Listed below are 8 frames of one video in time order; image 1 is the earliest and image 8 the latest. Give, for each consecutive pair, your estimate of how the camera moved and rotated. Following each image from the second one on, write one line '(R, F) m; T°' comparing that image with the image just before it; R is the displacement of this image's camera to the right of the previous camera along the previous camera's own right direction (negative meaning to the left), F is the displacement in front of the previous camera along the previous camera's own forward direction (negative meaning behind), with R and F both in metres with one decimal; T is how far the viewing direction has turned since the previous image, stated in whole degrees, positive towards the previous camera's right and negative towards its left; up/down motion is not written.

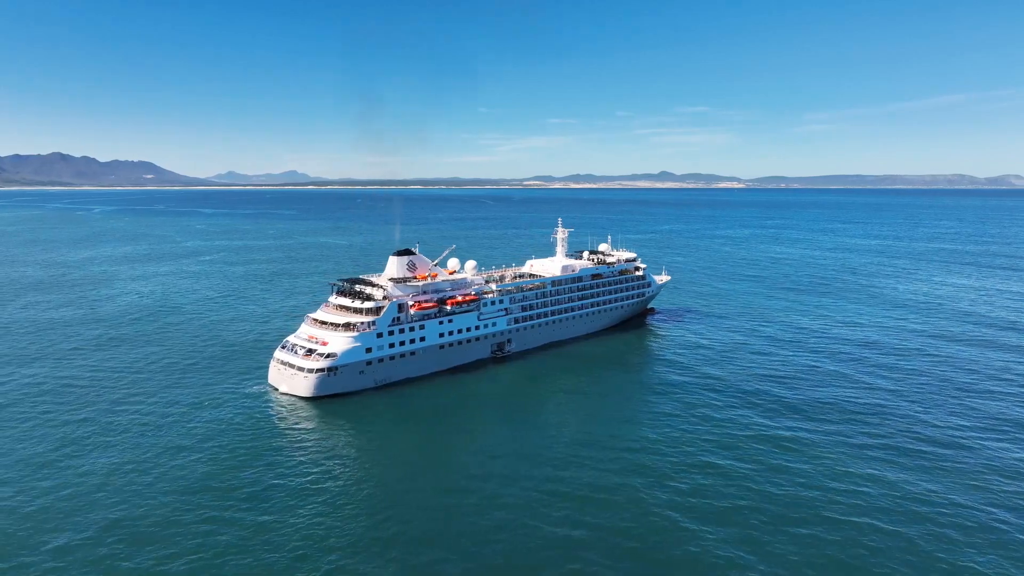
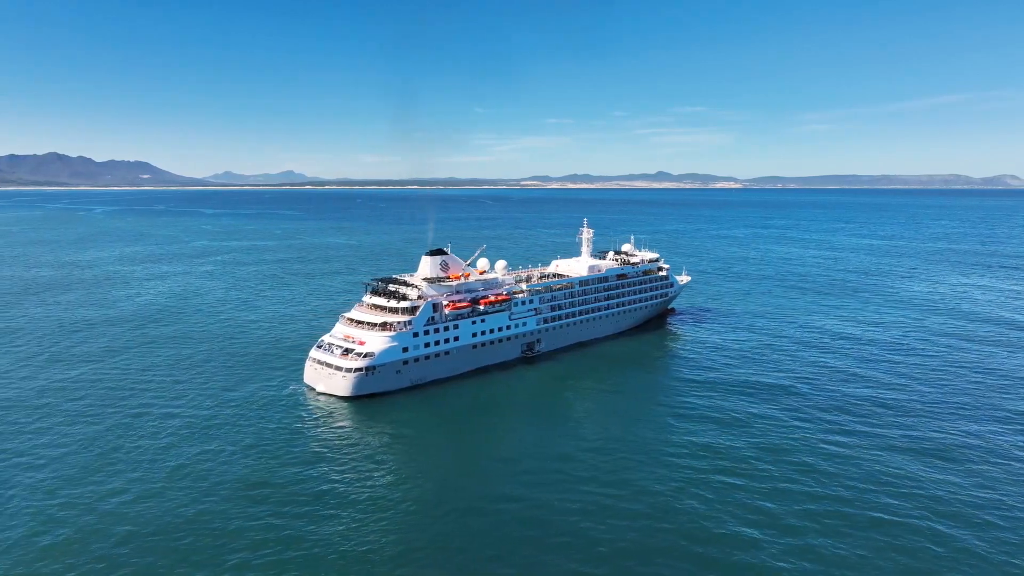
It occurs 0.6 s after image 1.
(-2.7, -0.2) m; 0°
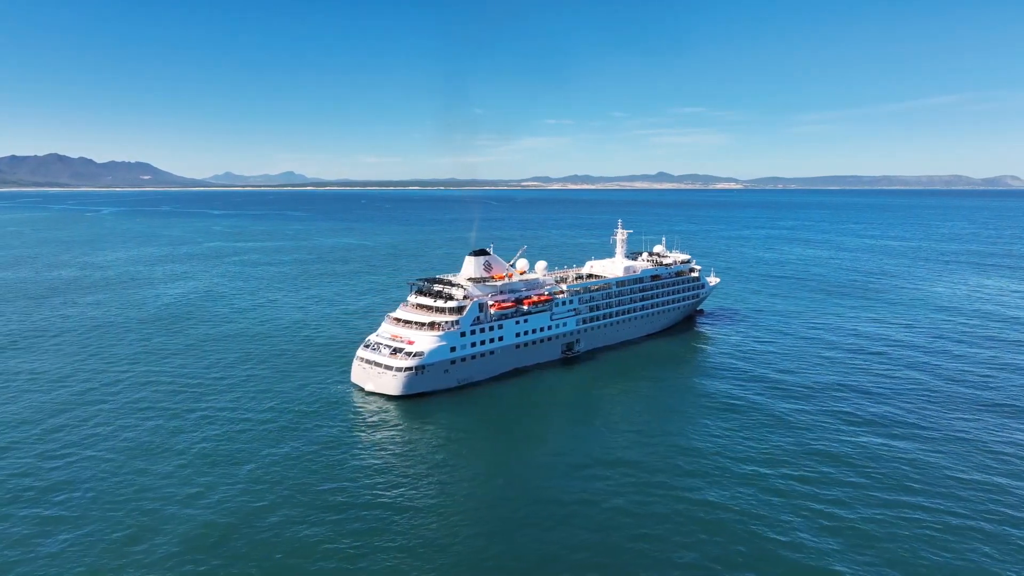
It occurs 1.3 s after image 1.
(-3.4, -0.3) m; 0°
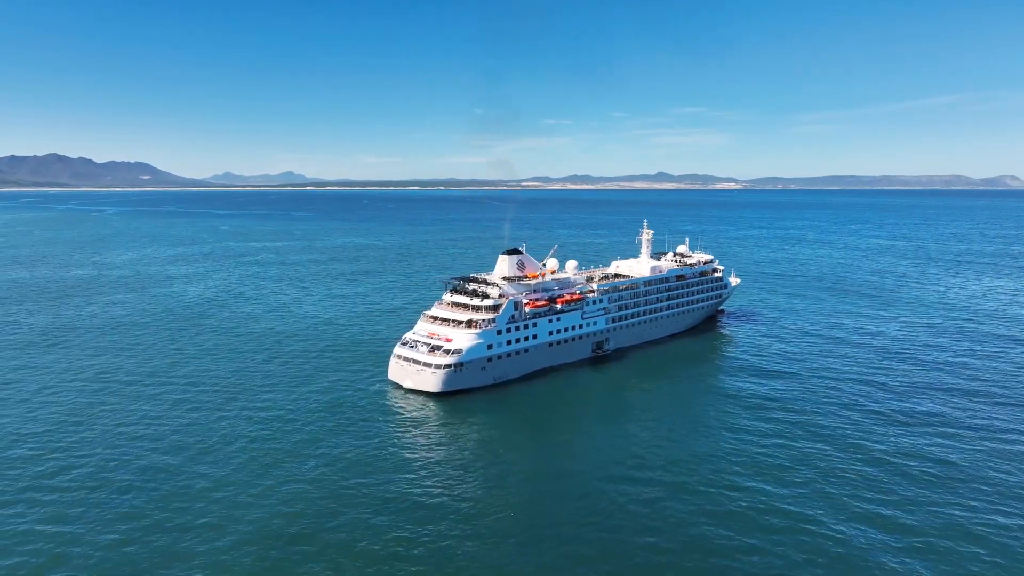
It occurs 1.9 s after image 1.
(-2.7, -0.7) m; 0°
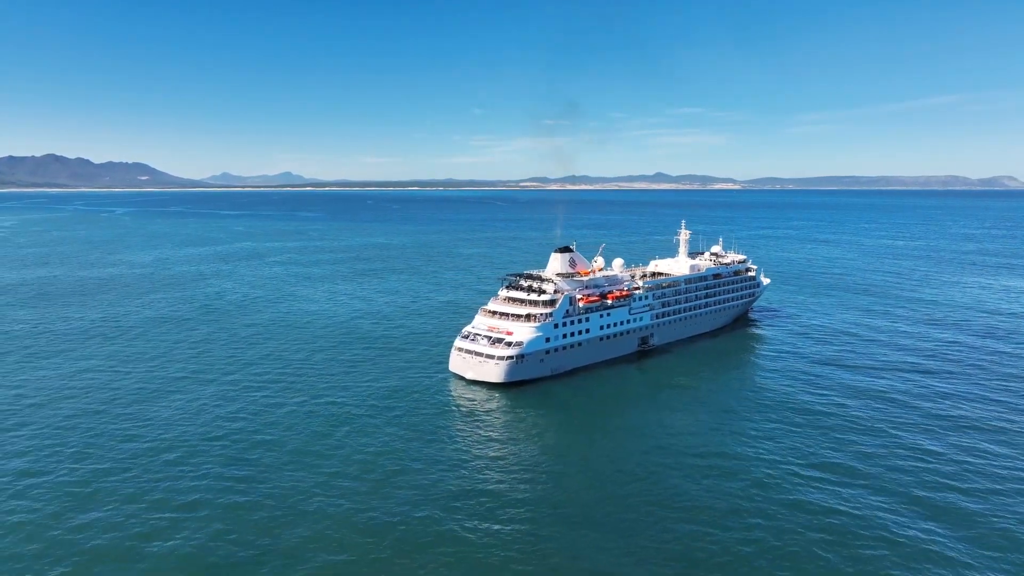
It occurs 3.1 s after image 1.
(-4.4, -2.5) m; 0°
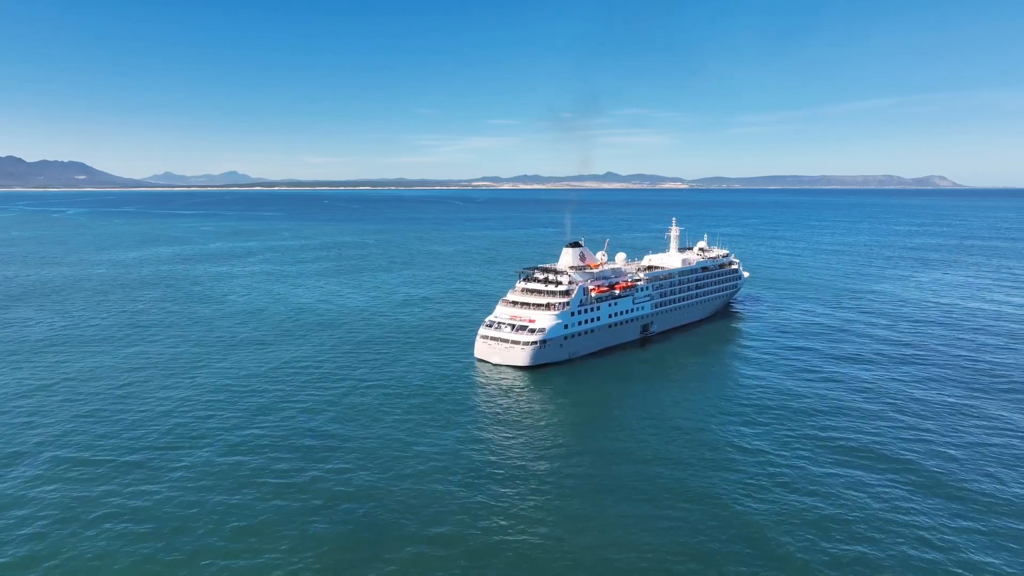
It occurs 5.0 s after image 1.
(-5.5, -5.1) m; +3°
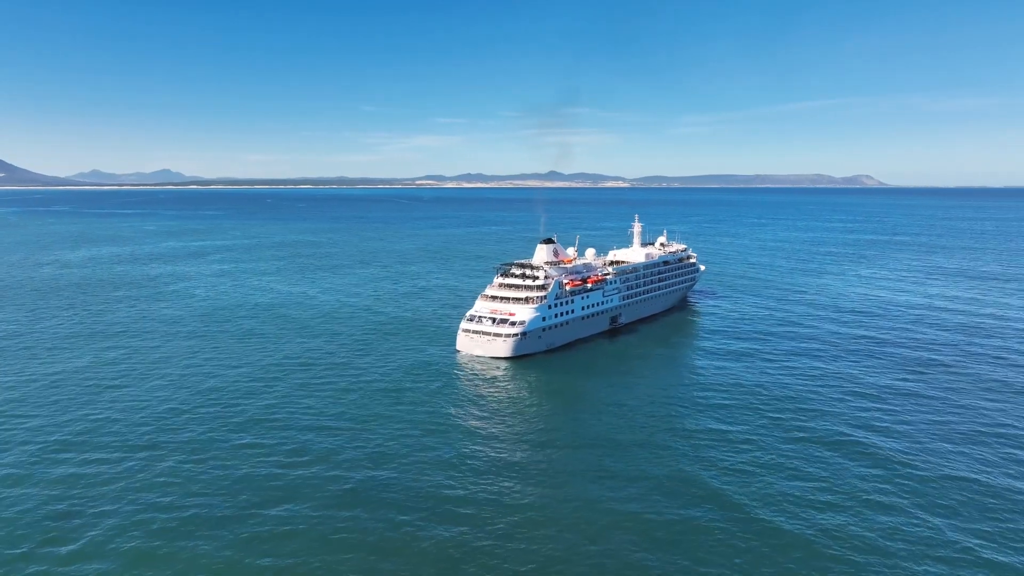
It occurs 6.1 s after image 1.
(-3.1, -3.1) m; +4°
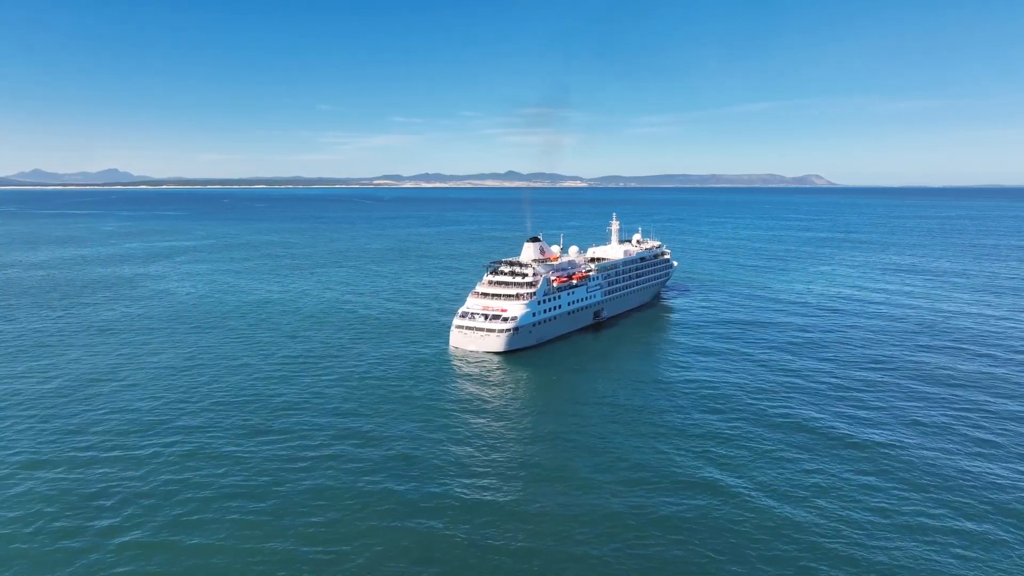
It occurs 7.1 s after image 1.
(-3.0, -2.6) m; +3°
